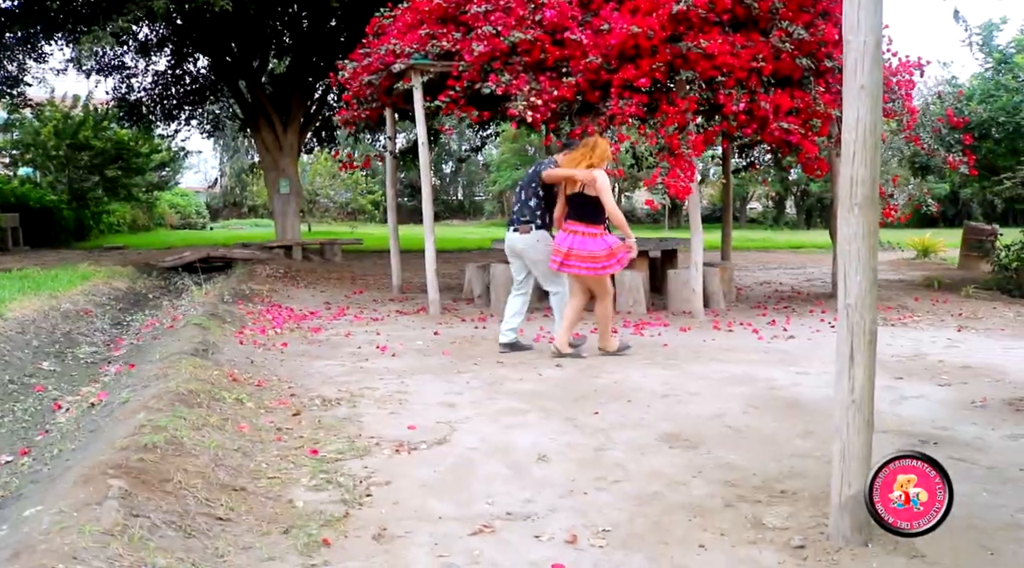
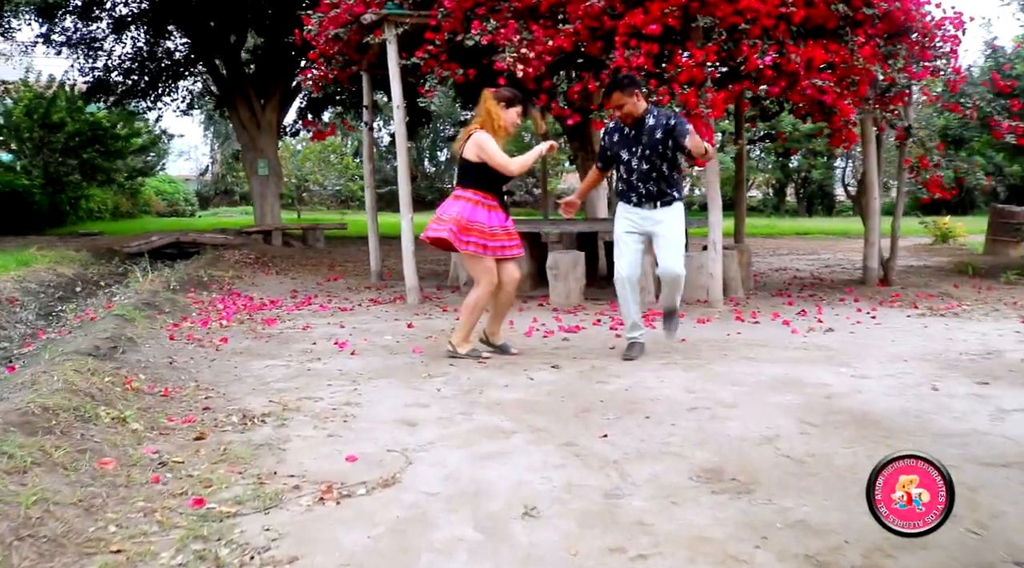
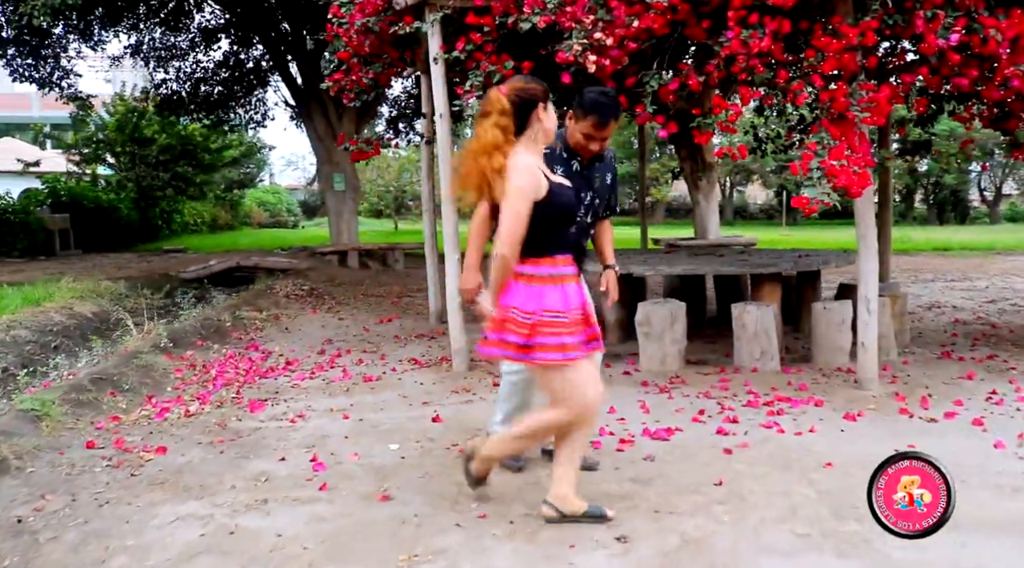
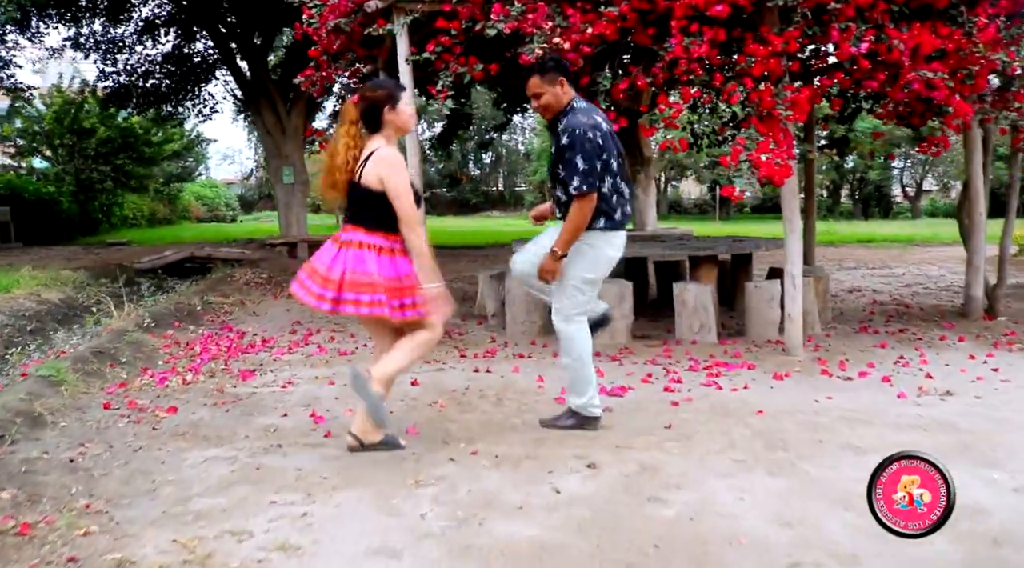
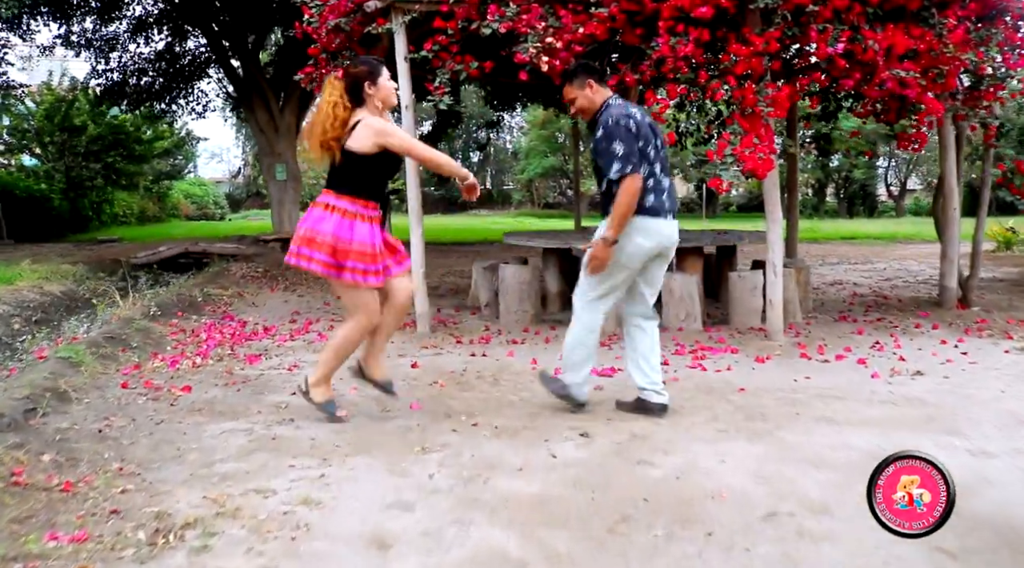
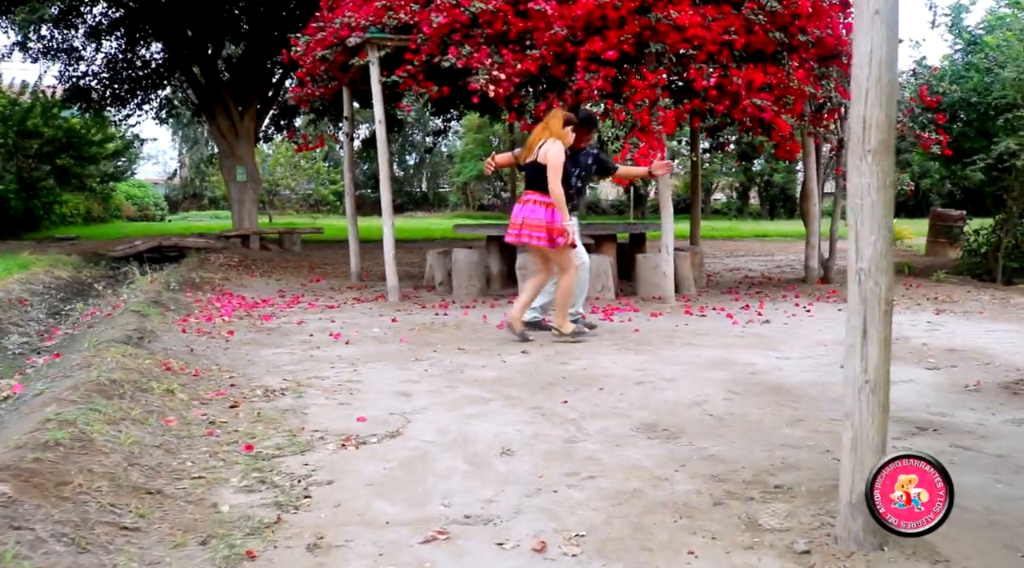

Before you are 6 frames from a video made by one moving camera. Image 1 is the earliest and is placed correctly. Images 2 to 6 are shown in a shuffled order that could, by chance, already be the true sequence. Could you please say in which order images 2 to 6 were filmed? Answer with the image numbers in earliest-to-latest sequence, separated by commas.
6, 2, 5, 4, 3
